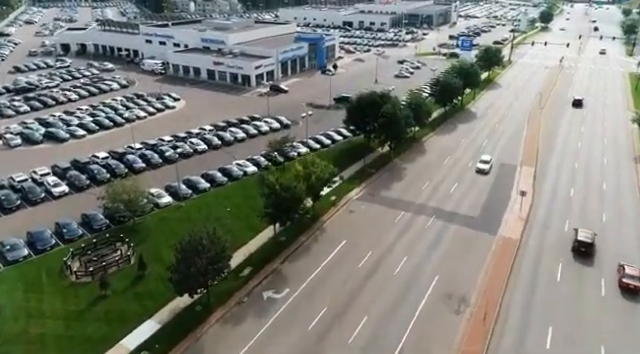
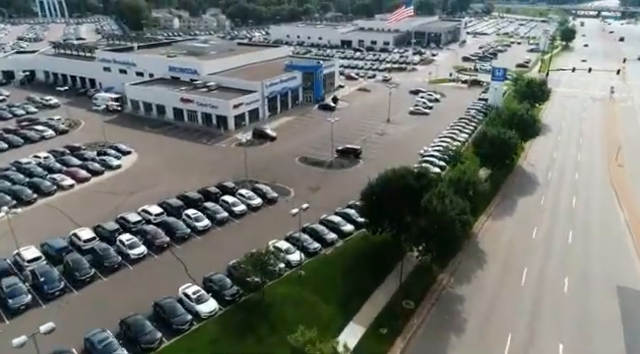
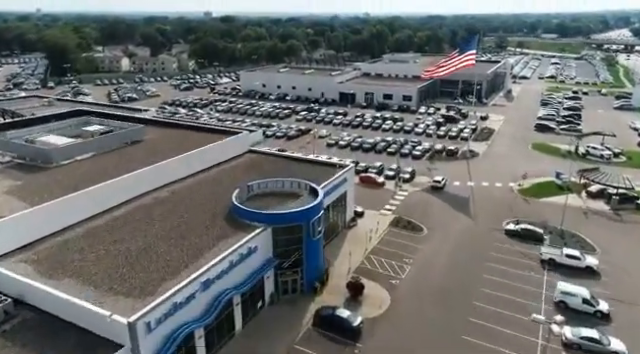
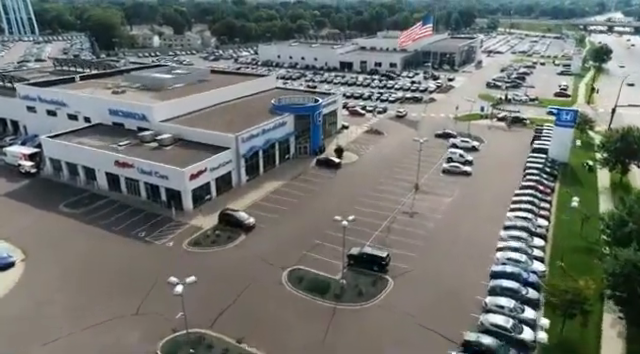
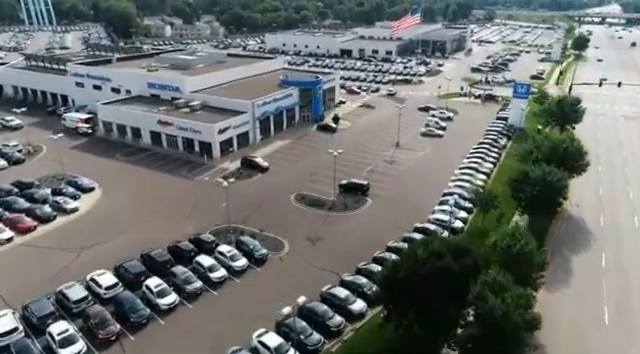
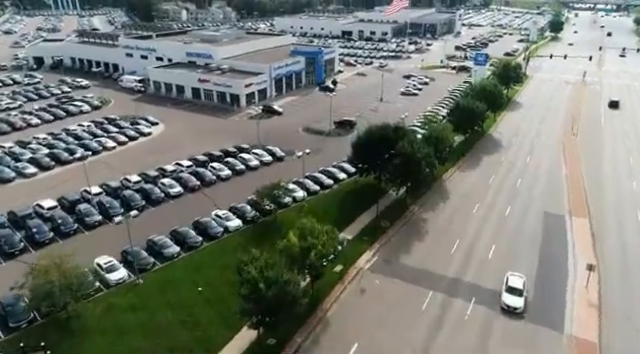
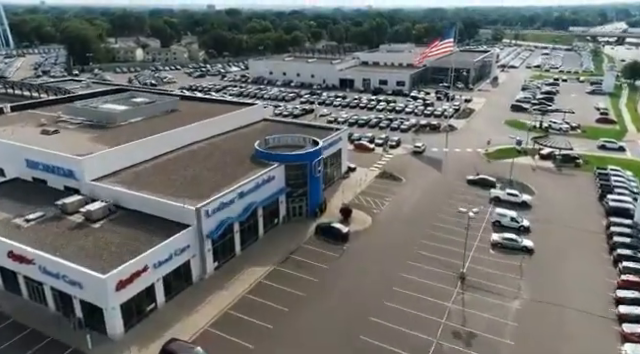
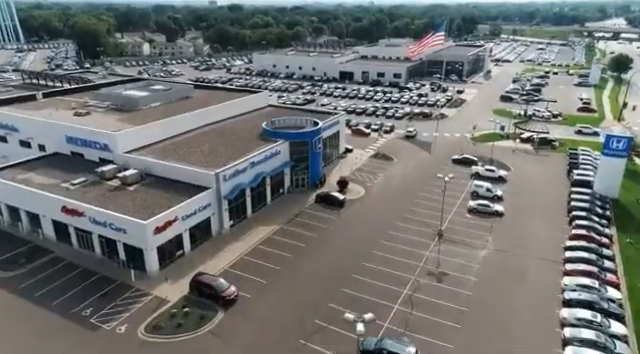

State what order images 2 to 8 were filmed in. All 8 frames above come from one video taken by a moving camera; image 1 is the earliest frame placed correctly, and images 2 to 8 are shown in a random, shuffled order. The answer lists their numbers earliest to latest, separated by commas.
6, 2, 5, 4, 8, 7, 3
